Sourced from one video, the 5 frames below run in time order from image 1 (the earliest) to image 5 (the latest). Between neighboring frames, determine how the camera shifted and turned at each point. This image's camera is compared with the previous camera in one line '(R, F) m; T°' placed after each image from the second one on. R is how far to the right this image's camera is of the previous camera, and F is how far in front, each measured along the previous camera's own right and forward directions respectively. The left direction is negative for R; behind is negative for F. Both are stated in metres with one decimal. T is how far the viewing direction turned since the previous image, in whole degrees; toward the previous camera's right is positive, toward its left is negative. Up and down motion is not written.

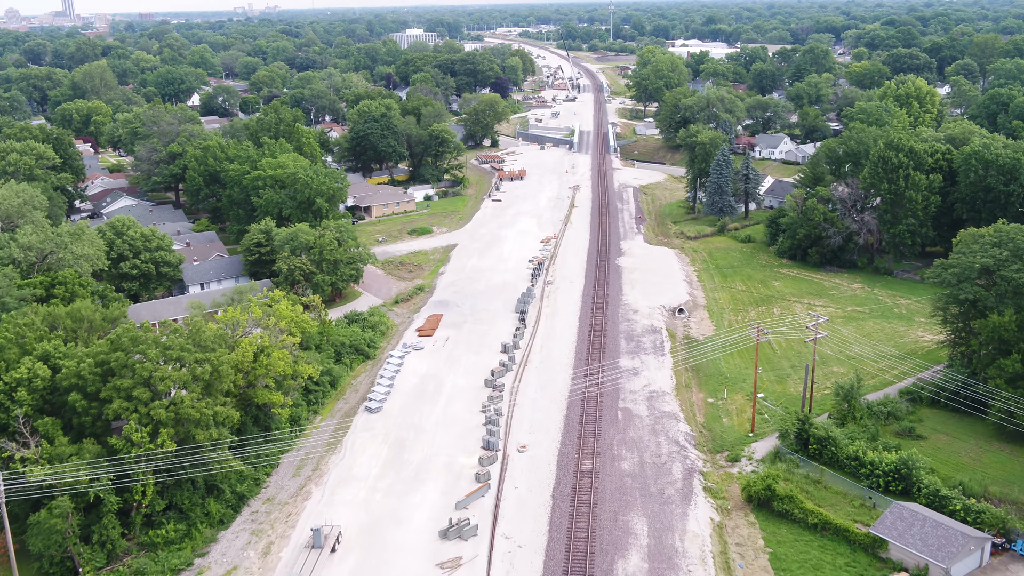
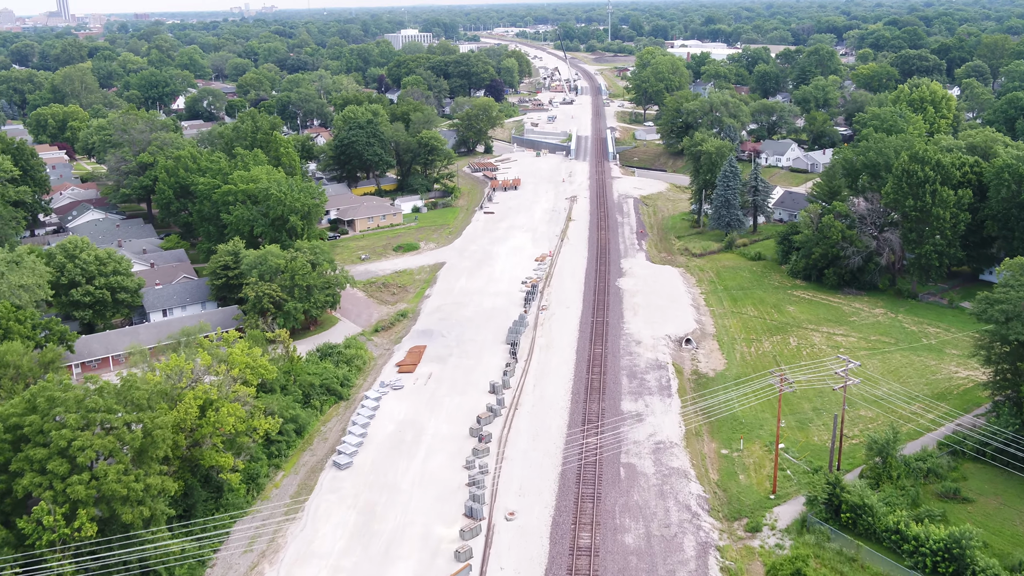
(+0.3, +3.6) m; 0°
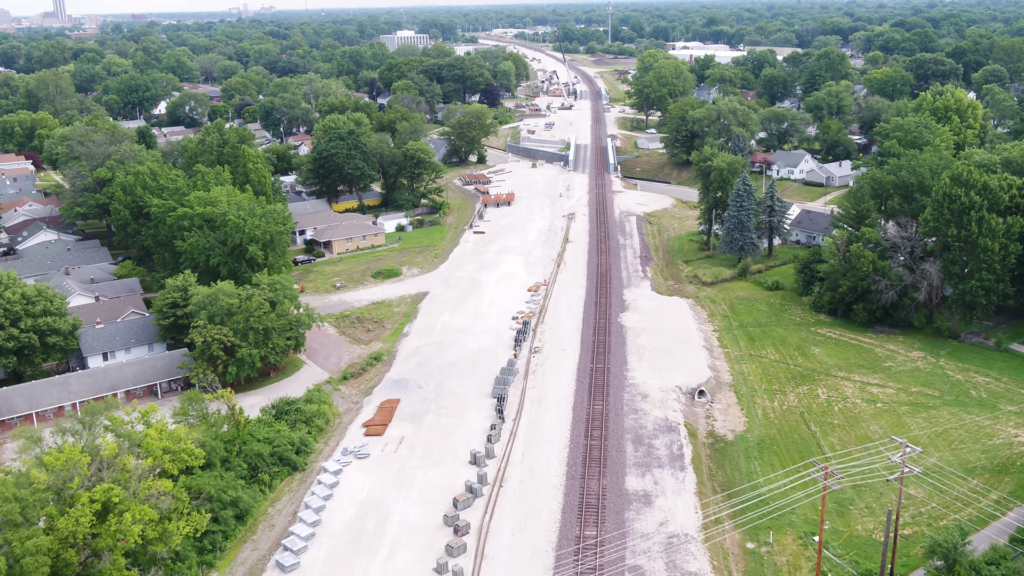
(+0.4, +4.7) m; 0°
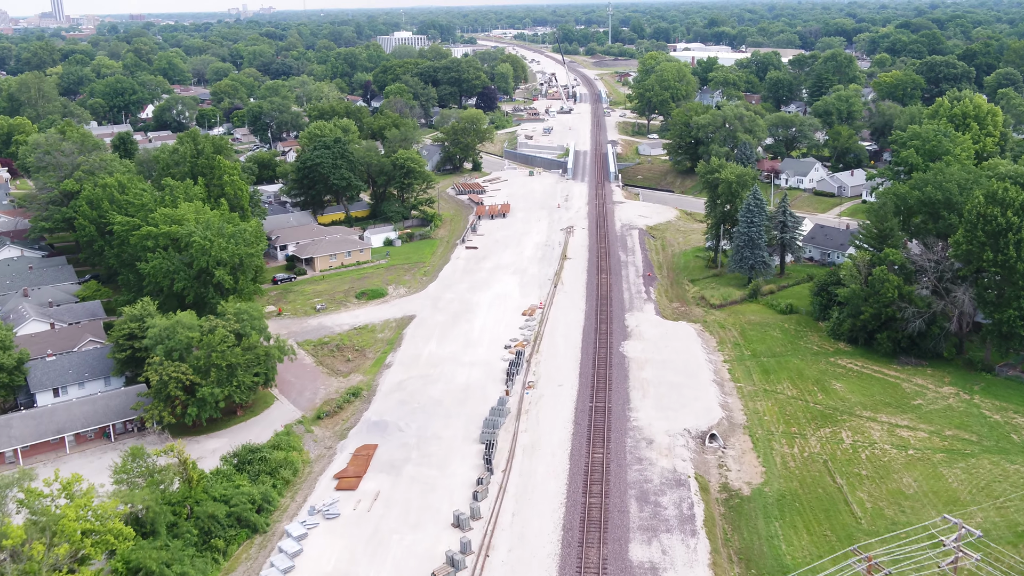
(+0.3, +3.1) m; 0°
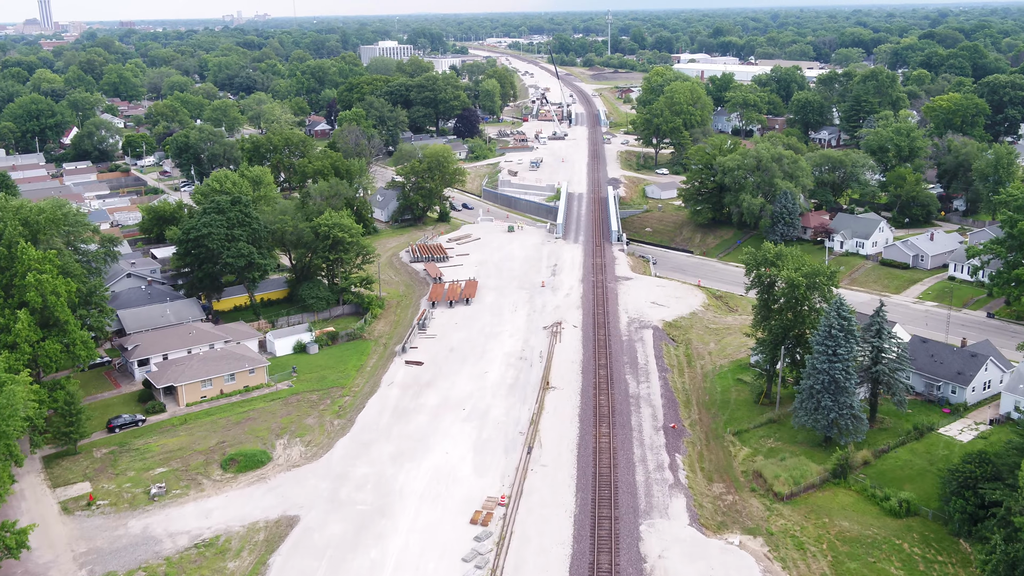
(+1.4, +15.1) m; 0°
